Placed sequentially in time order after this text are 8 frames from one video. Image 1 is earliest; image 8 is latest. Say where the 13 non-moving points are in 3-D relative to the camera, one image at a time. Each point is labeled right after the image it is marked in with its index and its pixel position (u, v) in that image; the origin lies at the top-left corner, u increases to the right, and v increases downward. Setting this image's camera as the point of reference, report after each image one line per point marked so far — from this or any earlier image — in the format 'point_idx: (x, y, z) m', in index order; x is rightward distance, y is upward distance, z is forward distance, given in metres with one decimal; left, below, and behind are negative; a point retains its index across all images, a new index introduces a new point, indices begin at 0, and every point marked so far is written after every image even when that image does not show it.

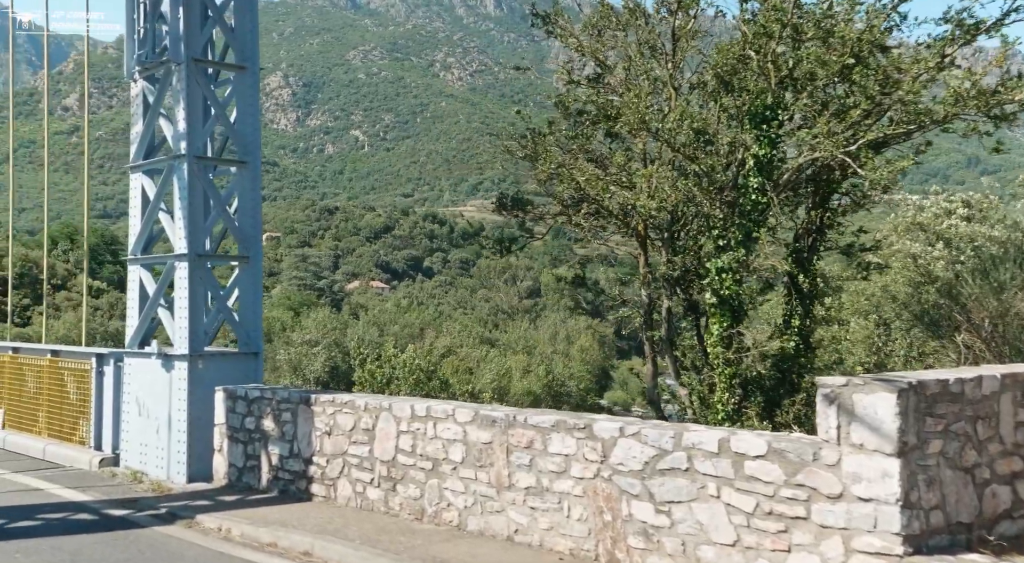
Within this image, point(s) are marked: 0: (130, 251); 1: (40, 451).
0: (-3.7, +0.3, +9.7) m
1: (-4.9, -1.8, +10.7) m
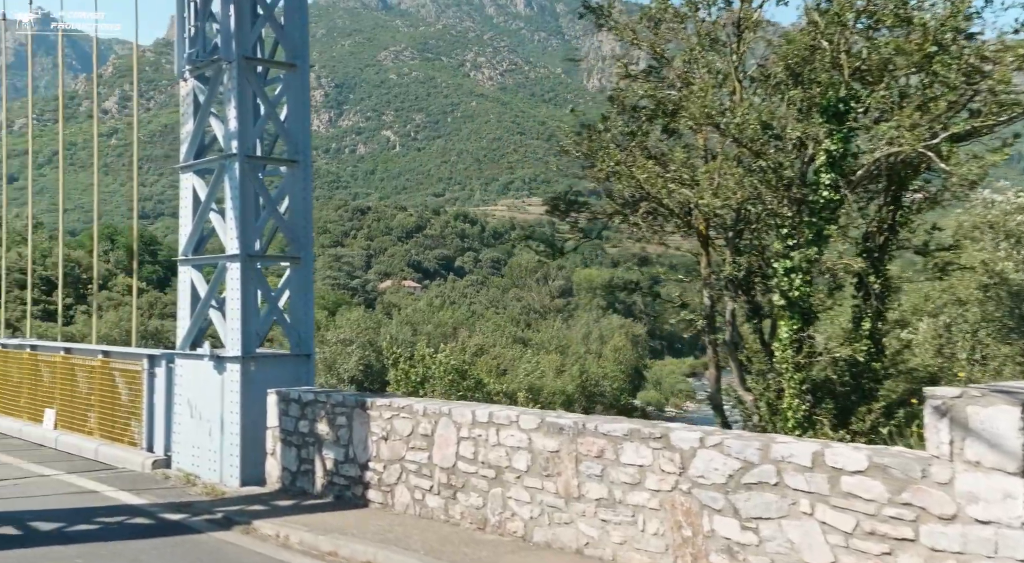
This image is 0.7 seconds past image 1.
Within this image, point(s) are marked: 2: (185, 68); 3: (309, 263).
0: (-3.2, +0.3, +9.7) m
1: (-4.4, -1.8, +10.7) m
2: (-3.1, +2.0, +9.6) m
3: (-1.9, +0.2, +9.4) m
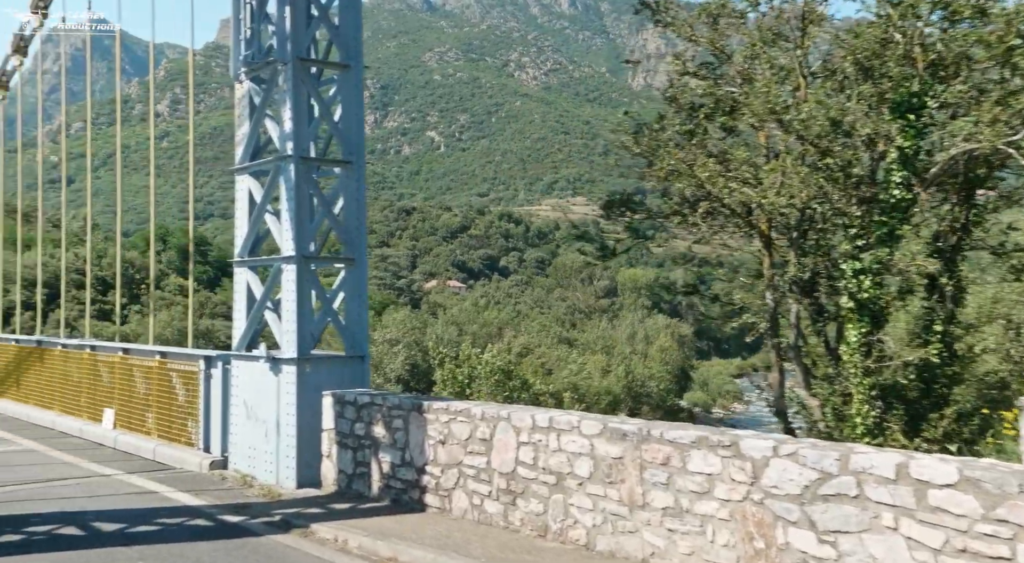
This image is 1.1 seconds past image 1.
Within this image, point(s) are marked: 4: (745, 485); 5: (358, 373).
0: (-2.6, +0.3, +9.7) m
1: (-3.8, -1.8, +10.8) m
2: (-2.5, +2.0, +9.6) m
3: (-1.4, +0.2, +9.3) m
4: (+1.1, -1.0, +4.9) m
5: (-1.4, -0.8, +9.1) m
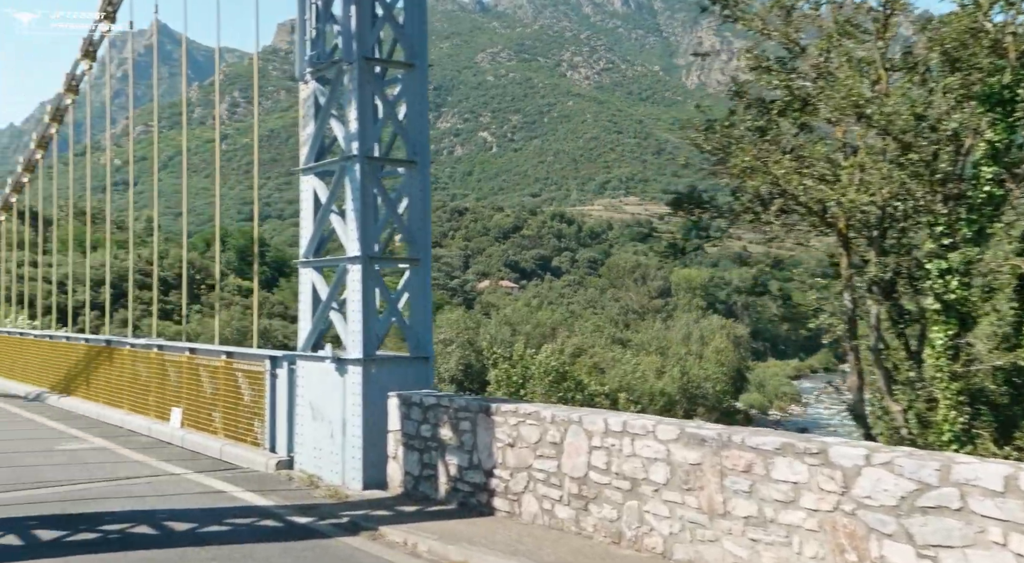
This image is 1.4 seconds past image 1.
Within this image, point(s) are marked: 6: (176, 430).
0: (-2.0, +0.3, +9.7) m
1: (-3.1, -1.8, +10.8) m
2: (-1.9, +2.0, +9.6) m
3: (-0.8, +0.1, +9.3) m
4: (+1.5, -1.0, +4.7) m
5: (-0.8, -0.8, +9.0) m
6: (-4.0, -1.8, +12.3) m
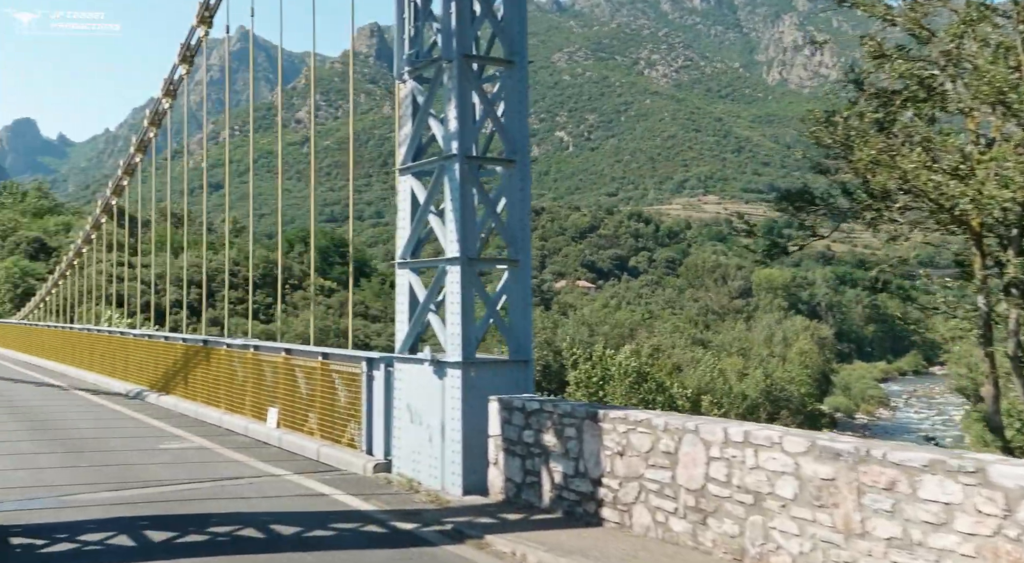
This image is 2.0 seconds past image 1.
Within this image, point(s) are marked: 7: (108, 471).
0: (-1.1, +0.3, +9.6) m
1: (-2.1, -1.8, +10.8) m
2: (-1.0, +2.0, +9.5) m
3: (+0.1, +0.1, +9.1) m
4: (+2.0, -1.0, +4.3) m
5: (+0.1, -0.8, +8.8) m
6: (-2.9, -1.8, +12.3) m
7: (-4.1, -1.9, +10.4) m
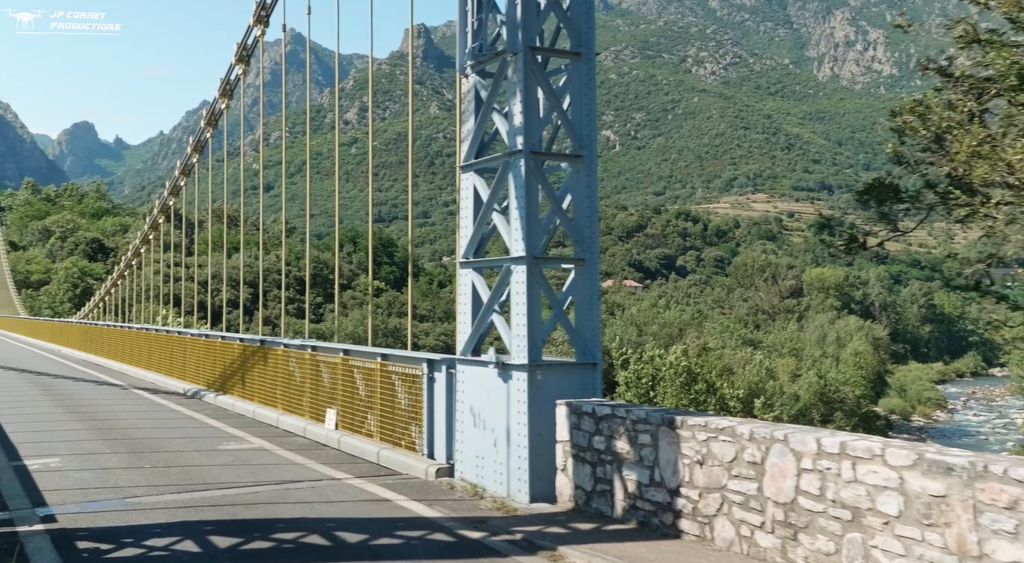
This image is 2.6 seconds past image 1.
0: (-0.5, +0.3, +9.4) m
1: (-1.4, -1.8, +10.6) m
2: (-0.4, +2.0, +9.2) m
3: (+0.7, +0.1, +8.8) m
4: (+2.4, -1.0, +3.9) m
5: (+0.7, -0.8, +8.5) m
6: (-2.2, -1.8, +12.1) m
7: (-3.5, -1.9, +10.3) m
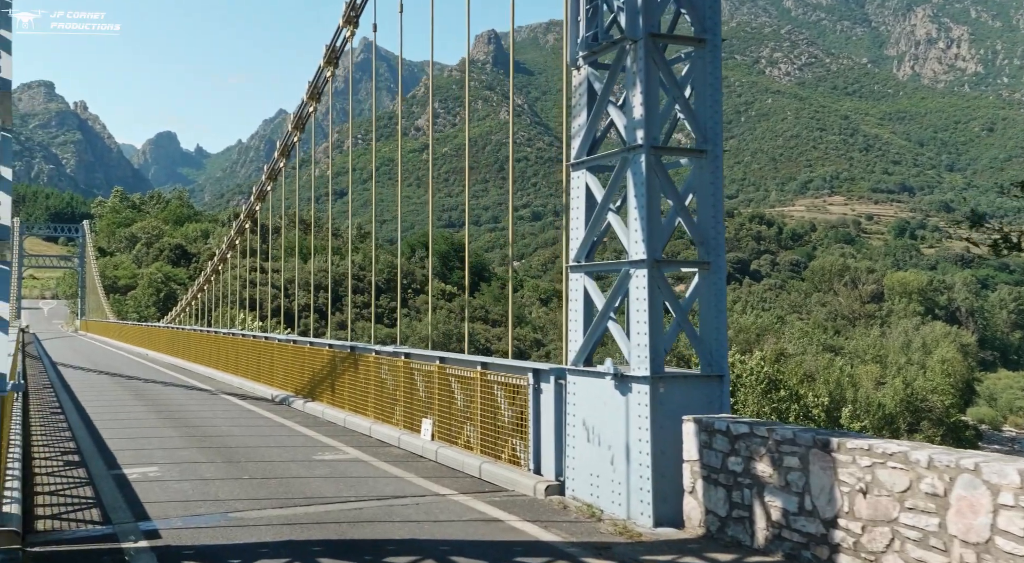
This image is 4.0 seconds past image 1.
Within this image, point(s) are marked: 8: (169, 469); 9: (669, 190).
0: (+0.5, +0.2, +8.8) m
1: (-0.4, -1.8, +10.1) m
2: (+0.6, +1.9, +8.6) m
3: (+1.7, +0.1, +8.1) m
4: (+3.0, -1.0, +3.2) m
5: (+1.6, -0.9, +7.9) m
6: (-1.0, -1.9, +11.6) m
7: (-2.4, -2.0, +9.9) m
8: (-3.7, -2.0, +11.0) m
9: (+1.2, +0.7, +8.0) m
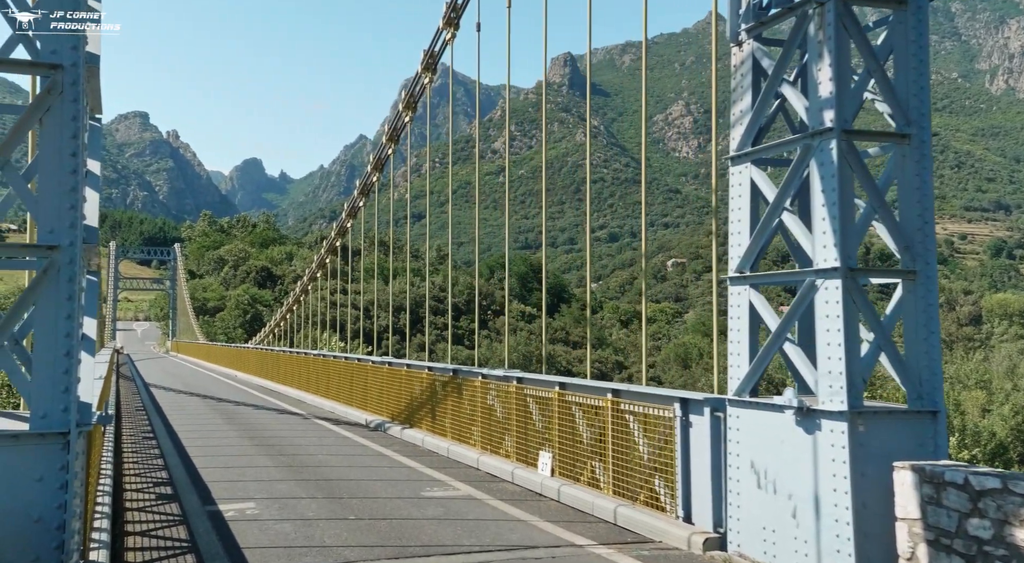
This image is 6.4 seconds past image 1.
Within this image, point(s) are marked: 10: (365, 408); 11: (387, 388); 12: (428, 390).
0: (+1.6, +0.1, +7.4) m
1: (+0.9, -2.0, +8.7) m
2: (+1.7, +1.8, +7.3) m
3: (+2.7, 0.0, +6.7) m
4: (+3.6, -1.0, +1.6) m
5: (+2.6, -1.0, +6.4) m
6: (+0.4, -2.0, +10.3) m
7: (-1.2, -2.1, +8.7) m
8: (-2.4, -2.2, +9.9) m
9: (+2.3, +0.6, +6.6) m
10: (-2.9, -2.4, +19.6) m
11: (-2.2, -1.9, +18.0) m
12: (-1.3, -1.7, +15.5) m
